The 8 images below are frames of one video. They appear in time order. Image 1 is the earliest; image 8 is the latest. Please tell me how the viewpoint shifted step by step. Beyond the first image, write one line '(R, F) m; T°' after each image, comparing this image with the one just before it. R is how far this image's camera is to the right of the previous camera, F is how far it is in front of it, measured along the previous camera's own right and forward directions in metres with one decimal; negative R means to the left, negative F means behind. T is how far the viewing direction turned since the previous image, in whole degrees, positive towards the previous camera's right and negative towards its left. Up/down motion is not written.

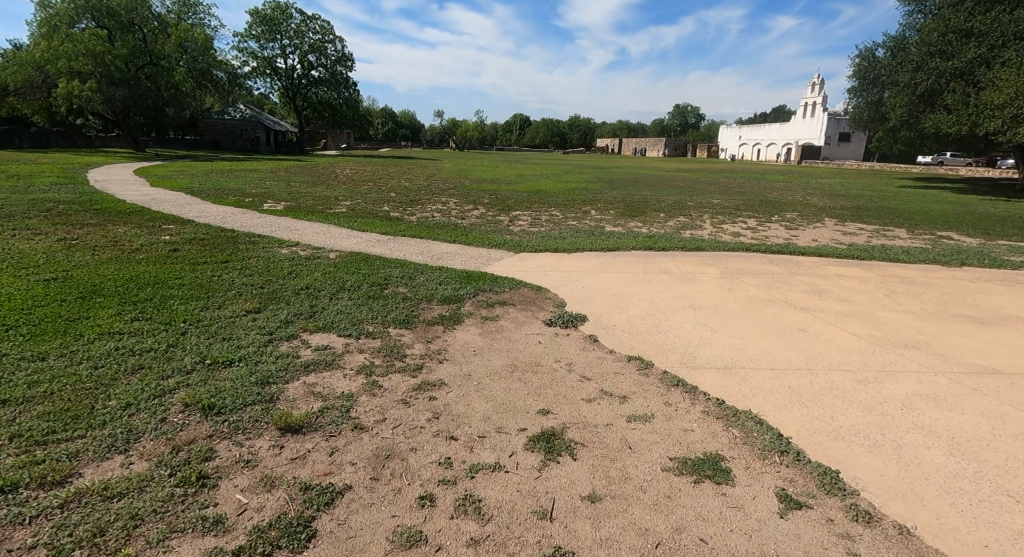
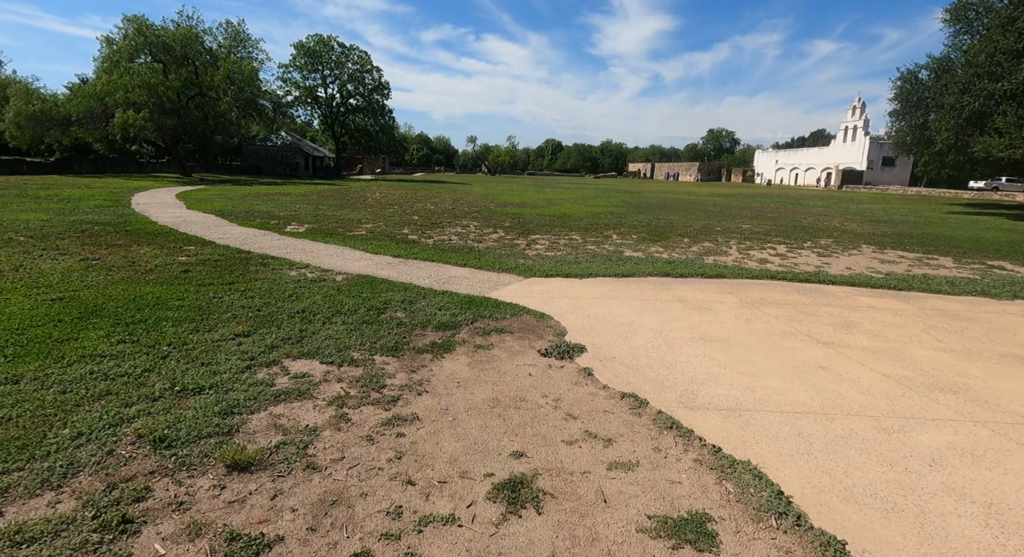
(+0.3, +0.2) m; -3°
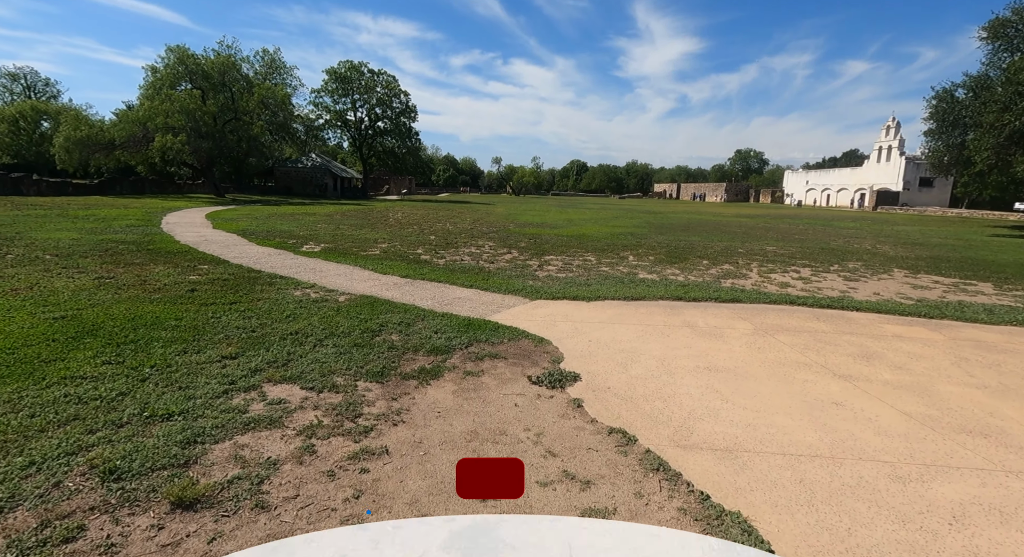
(+0.3, +0.2) m; -3°
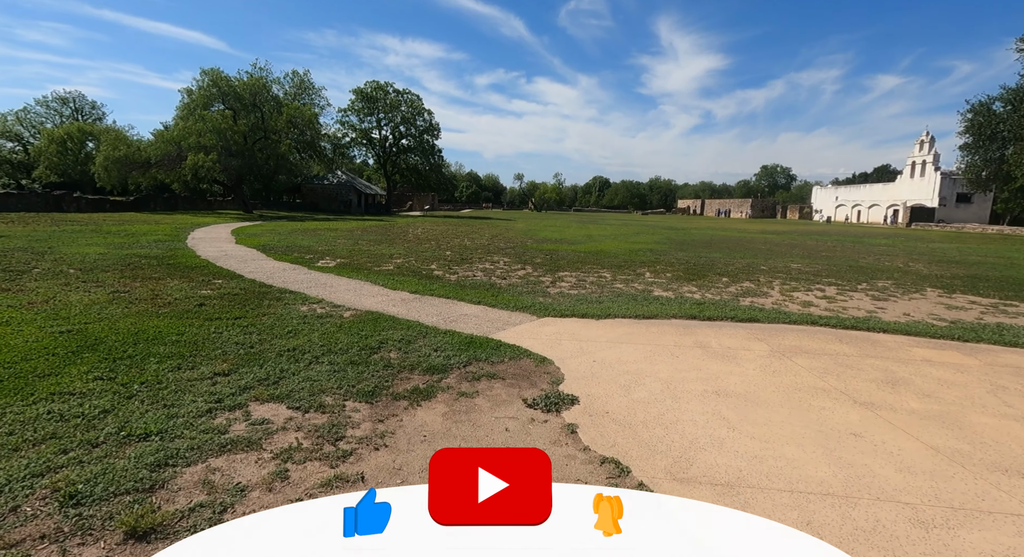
(+0.2, +0.2) m; -2°
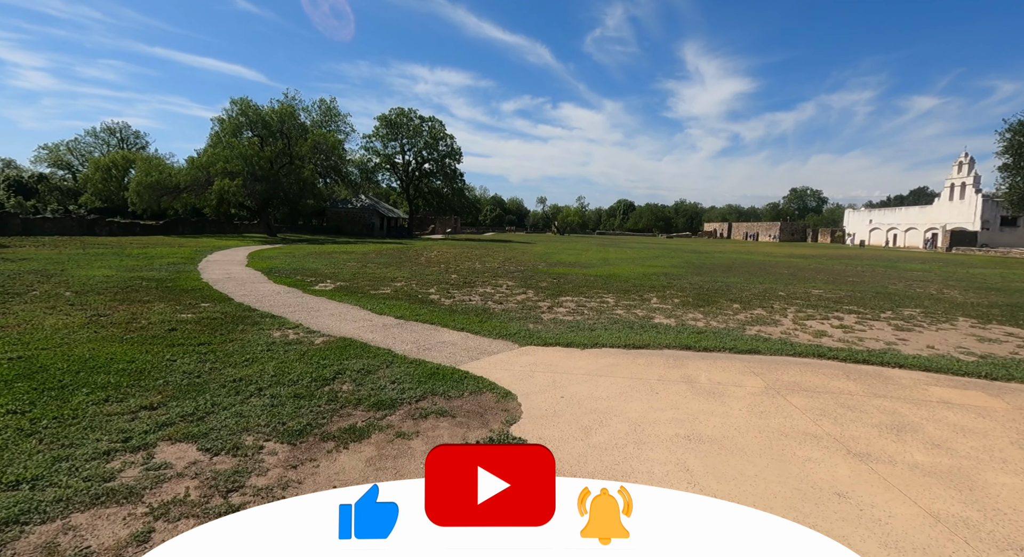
(+0.6, +0.4) m; -2°
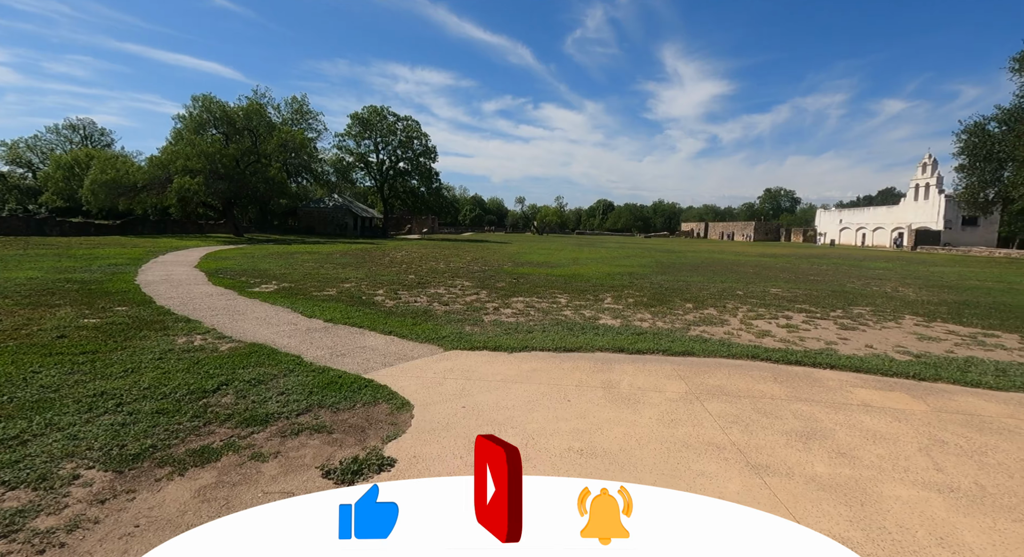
(+0.7, +0.4) m; +3°
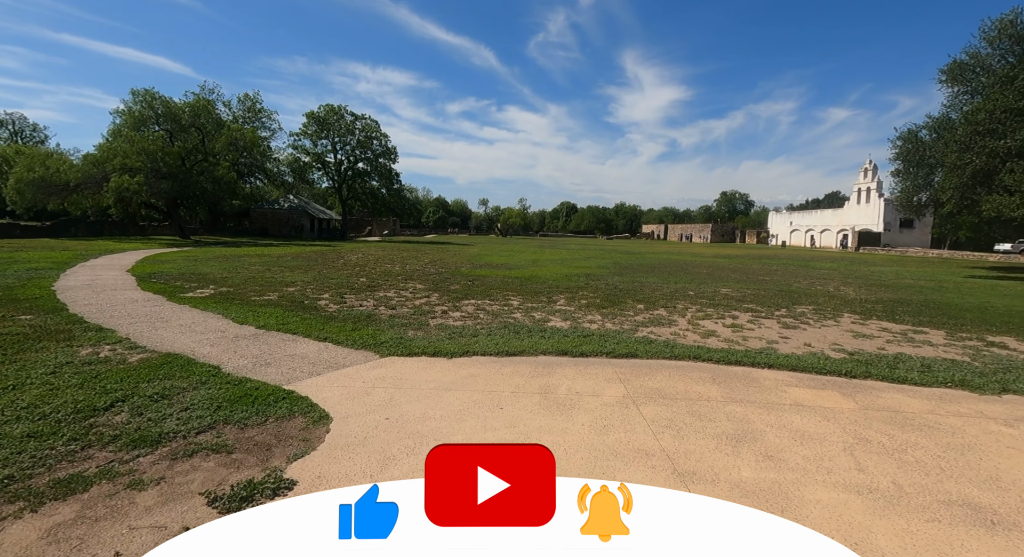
(+0.3, +0.2) m; +4°
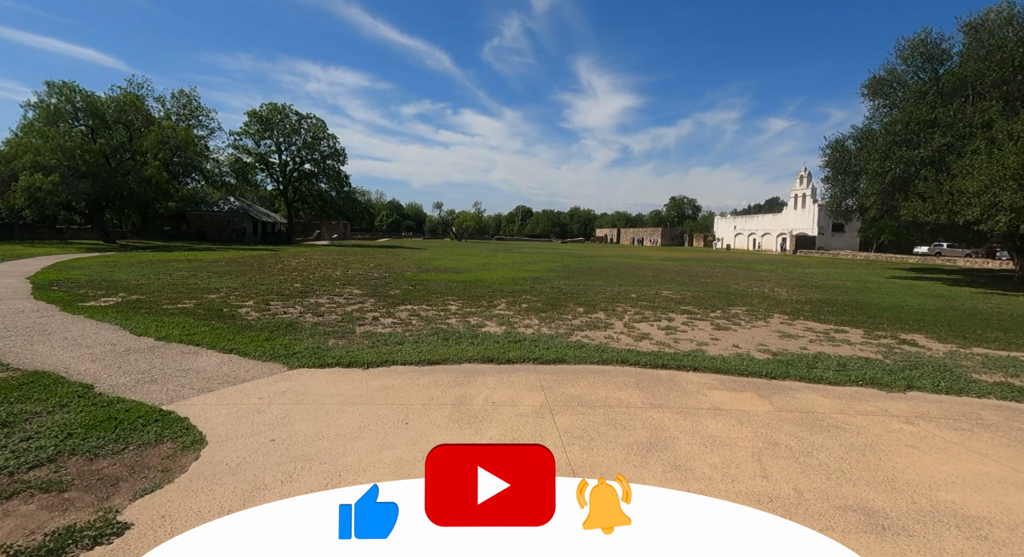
(+0.4, +0.3) m; +5°
